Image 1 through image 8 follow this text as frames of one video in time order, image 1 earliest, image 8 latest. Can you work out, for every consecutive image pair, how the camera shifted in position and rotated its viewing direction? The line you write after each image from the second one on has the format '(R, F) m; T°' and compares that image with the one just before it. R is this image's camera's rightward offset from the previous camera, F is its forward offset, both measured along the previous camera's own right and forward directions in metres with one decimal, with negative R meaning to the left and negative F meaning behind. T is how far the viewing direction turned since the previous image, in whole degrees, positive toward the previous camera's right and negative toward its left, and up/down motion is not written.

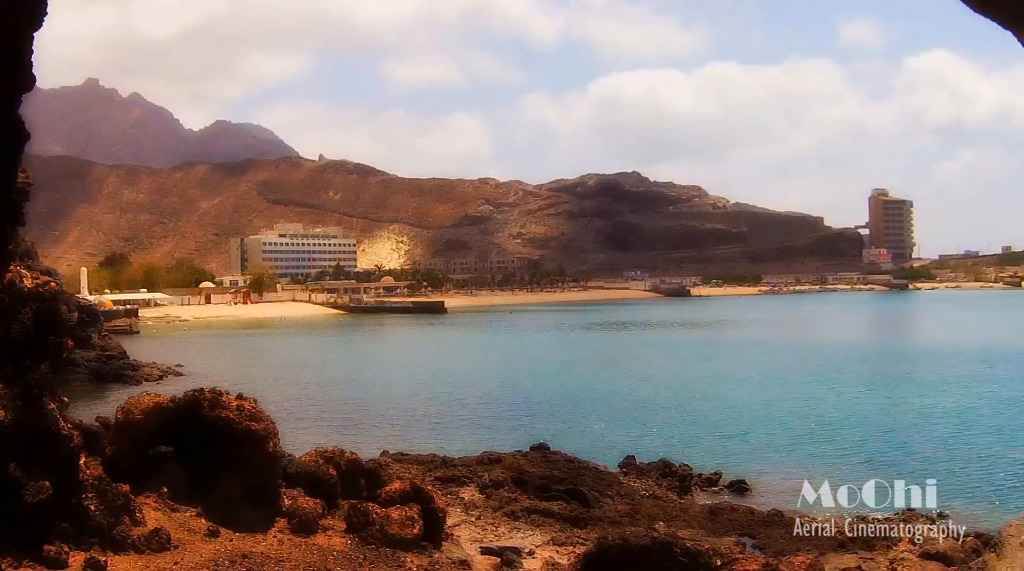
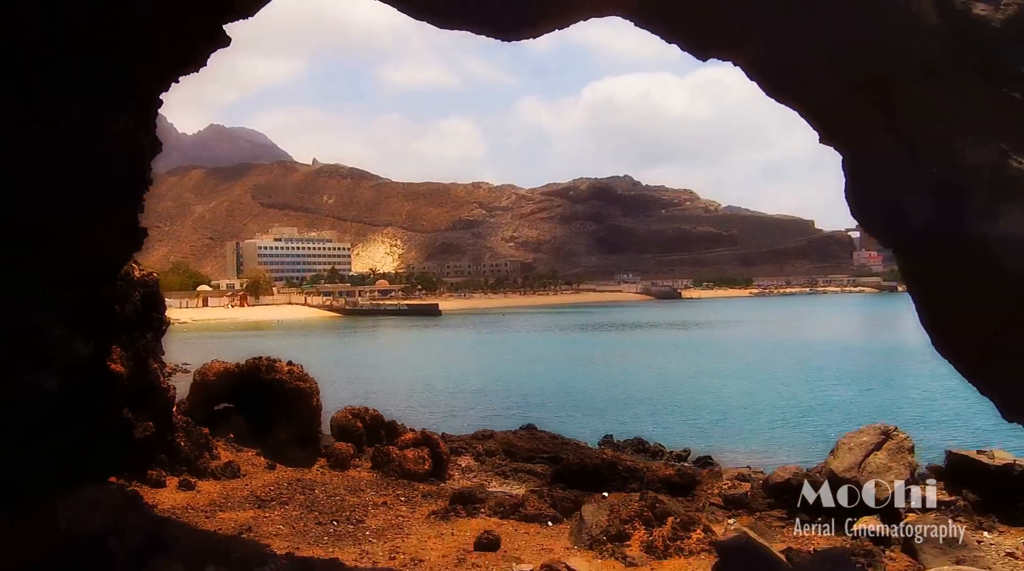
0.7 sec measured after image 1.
(0.0, -1.6) m; 0°
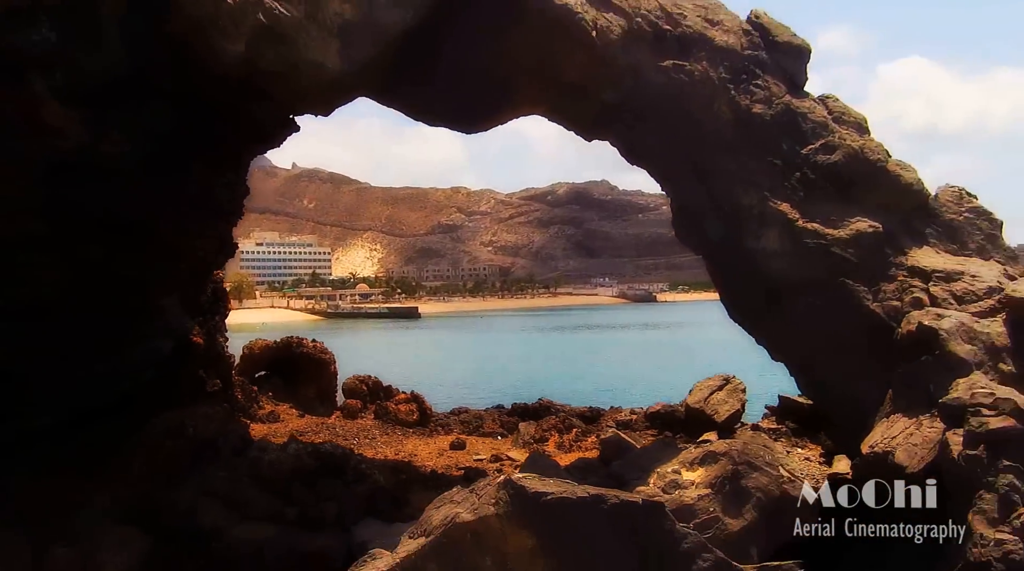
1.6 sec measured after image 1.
(+0.2, -2.5) m; +1°
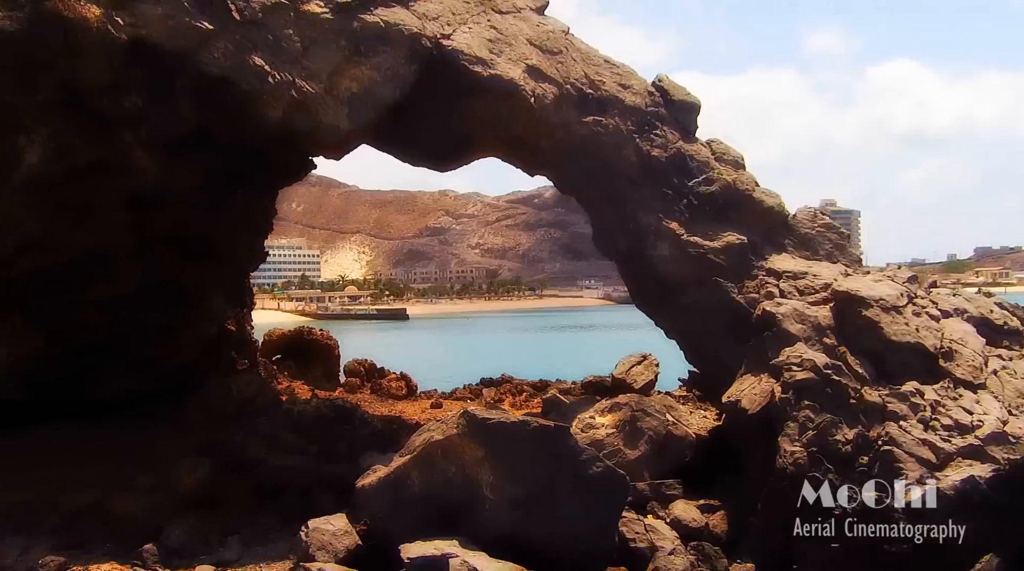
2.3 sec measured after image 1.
(+0.3, -2.3) m; +1°
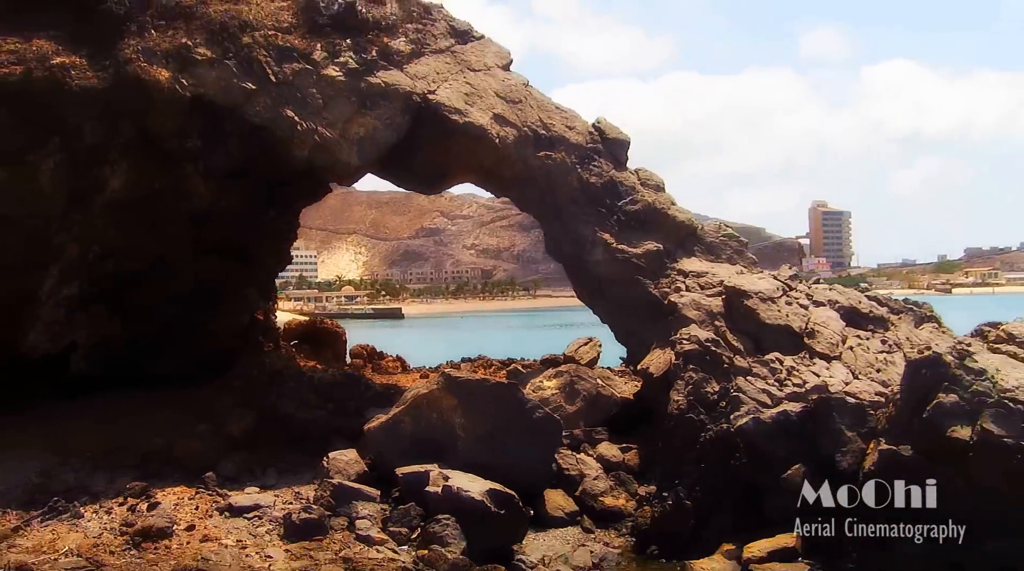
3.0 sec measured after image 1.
(+0.4, -2.7) m; 0°
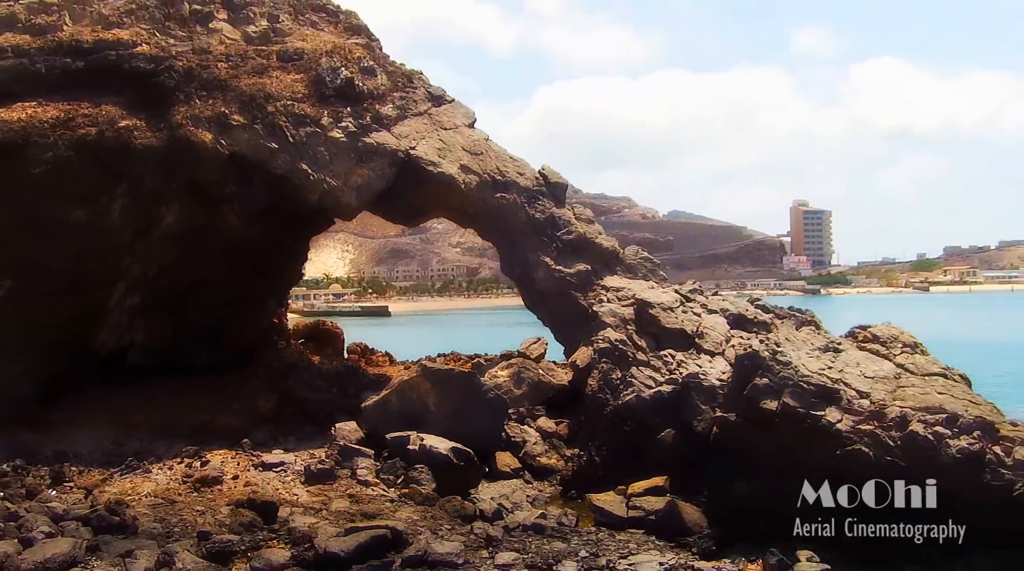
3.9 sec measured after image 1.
(+0.4, -3.5) m; +1°
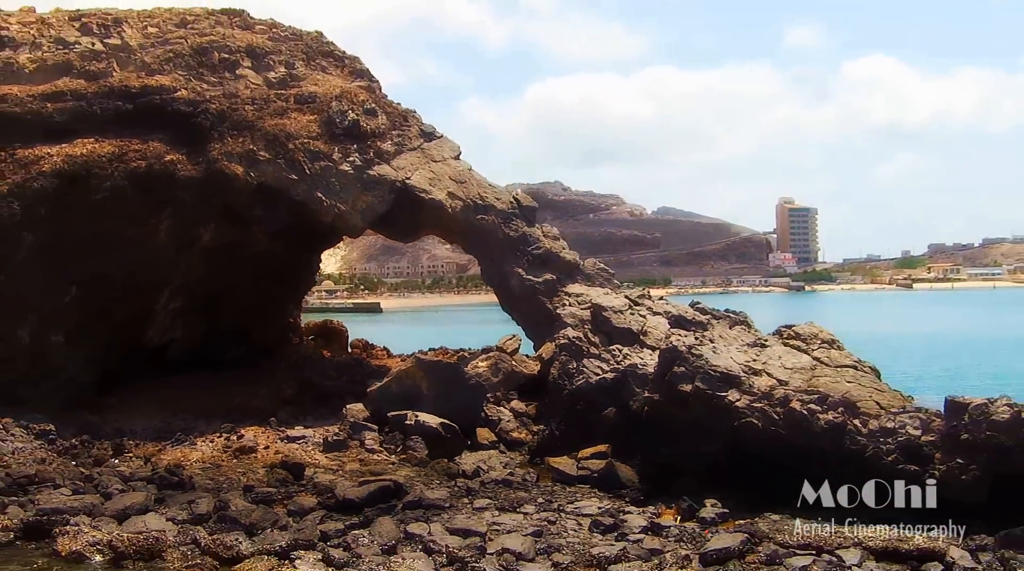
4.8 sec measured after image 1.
(+0.3, -3.2) m; +1°
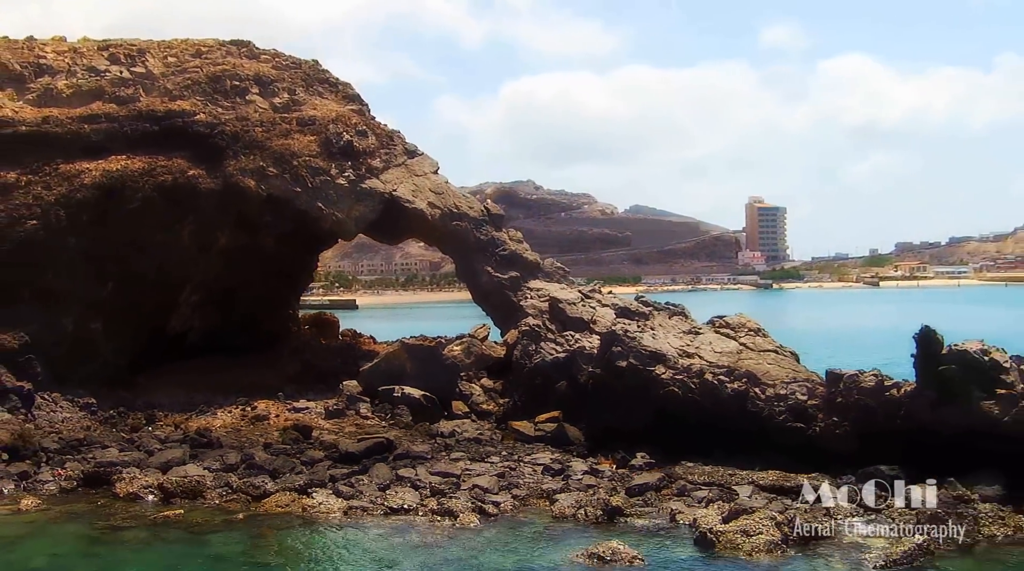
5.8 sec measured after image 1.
(+0.1, -3.3) m; +2°
